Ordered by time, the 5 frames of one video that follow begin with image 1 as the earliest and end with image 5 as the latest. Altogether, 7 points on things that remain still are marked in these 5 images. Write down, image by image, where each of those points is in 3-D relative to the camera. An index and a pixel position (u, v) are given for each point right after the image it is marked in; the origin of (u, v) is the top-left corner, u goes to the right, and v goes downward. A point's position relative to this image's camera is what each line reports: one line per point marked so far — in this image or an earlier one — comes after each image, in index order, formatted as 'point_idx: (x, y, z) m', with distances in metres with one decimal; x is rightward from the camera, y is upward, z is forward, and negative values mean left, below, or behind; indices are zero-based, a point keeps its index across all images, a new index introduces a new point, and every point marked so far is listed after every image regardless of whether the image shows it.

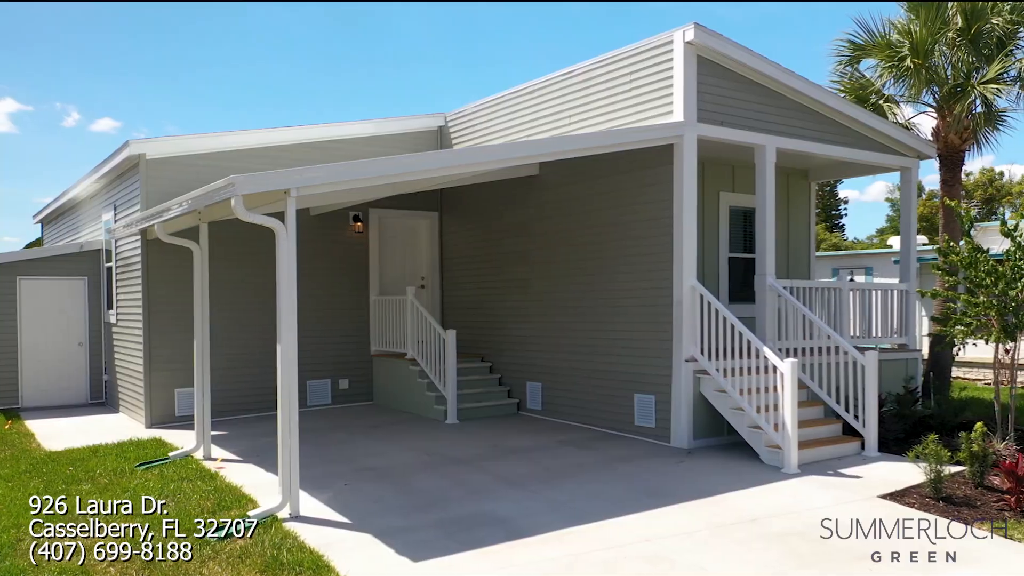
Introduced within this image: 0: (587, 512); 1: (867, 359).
0: (+0.5, -1.6, +5.2) m
1: (+3.2, -0.6, +6.5) m
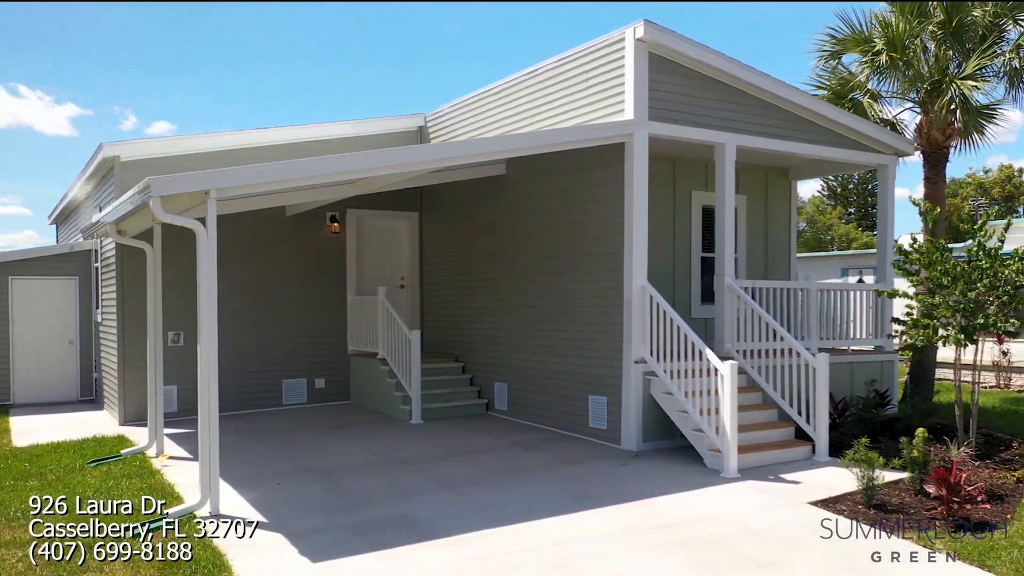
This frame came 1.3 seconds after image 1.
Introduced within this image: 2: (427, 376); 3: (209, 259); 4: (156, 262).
0: (-0.1, -1.6, +5.1) m
1: (+2.7, -0.6, +6.4) m
2: (-1.2, -1.2, +9.9) m
3: (-2.1, +0.2, +5.1) m
4: (-3.6, +0.3, +7.2) m
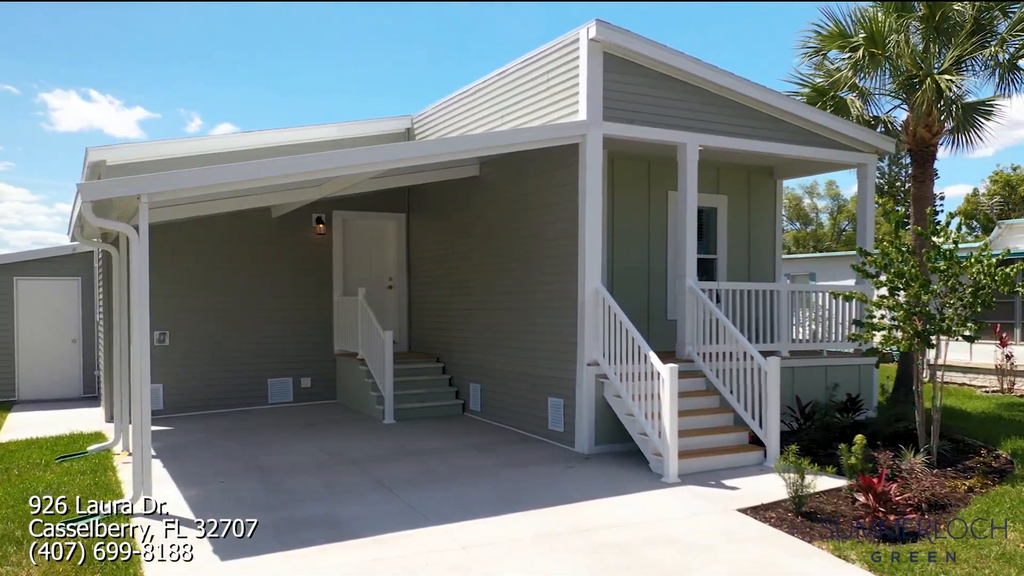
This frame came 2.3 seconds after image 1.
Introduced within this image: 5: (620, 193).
0: (-0.6, -1.6, +5.1) m
1: (+2.2, -0.7, +6.3) m
2: (-1.5, -1.2, +10.0) m
3: (-2.7, +0.2, +5.2) m
4: (-4.0, +0.3, +7.3) m
5: (+1.3, +1.2, +9.0) m
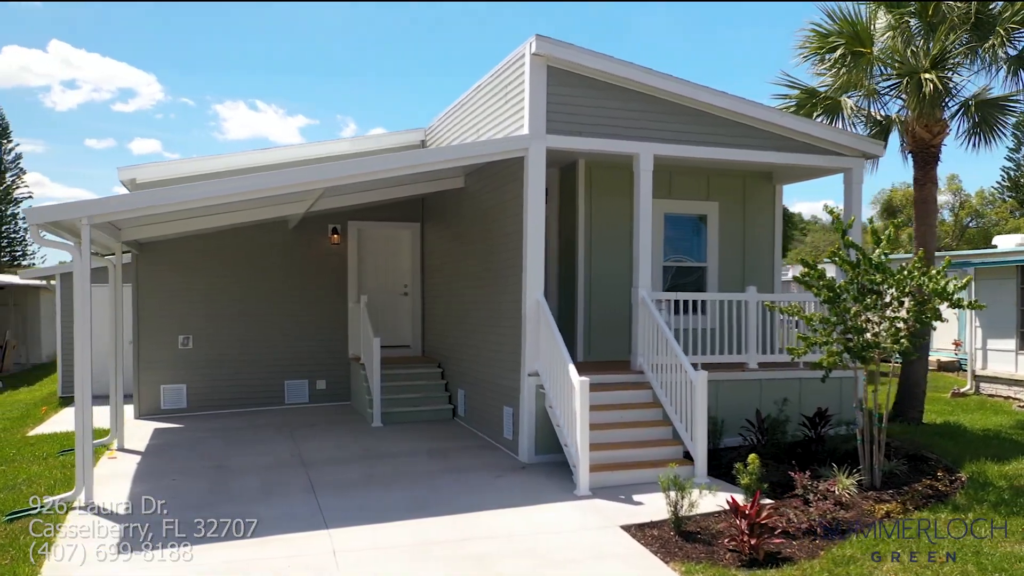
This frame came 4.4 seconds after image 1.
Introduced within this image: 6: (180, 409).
0: (-1.4, -1.7, +5.5) m
1: (+1.6, -0.8, +6.2) m
2: (-1.6, -1.3, +10.4) m
3: (-3.4, +0.1, +5.8) m
4: (-4.4, +0.1, +8.1) m
5: (+1.1, +1.1, +9.0) m
6: (-5.1, -1.8, +11.0) m
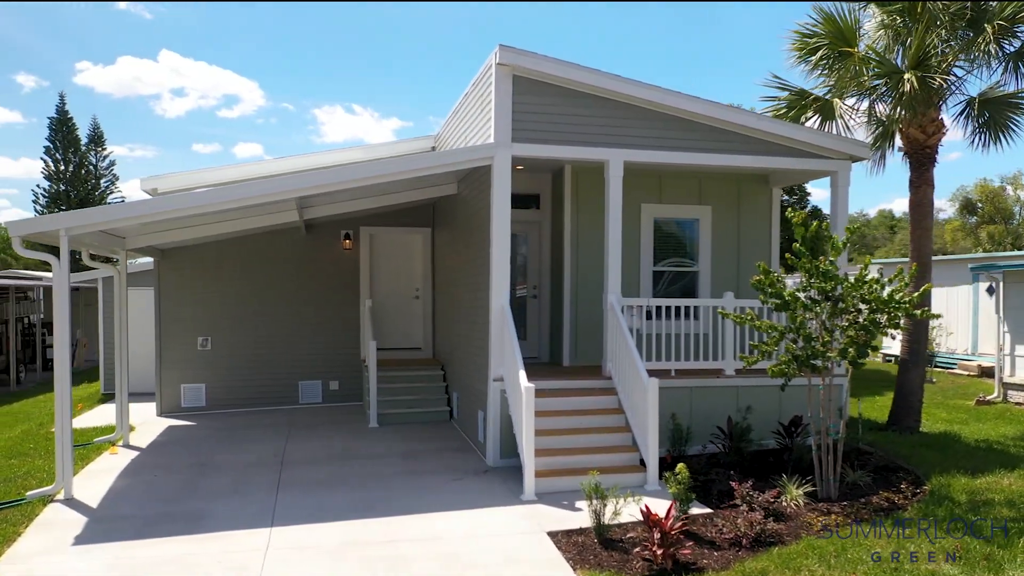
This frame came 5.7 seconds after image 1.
0: (-1.8, -1.8, +5.7) m
1: (+1.2, -0.9, +6.2) m
2: (-1.6, -1.4, +10.6) m
3: (-3.9, 0.0, +6.2) m
4: (-4.7, 0.0, +8.6) m
5: (+0.9, +1.0, +9.1) m
6: (-5.1, -1.9, +11.6) m
